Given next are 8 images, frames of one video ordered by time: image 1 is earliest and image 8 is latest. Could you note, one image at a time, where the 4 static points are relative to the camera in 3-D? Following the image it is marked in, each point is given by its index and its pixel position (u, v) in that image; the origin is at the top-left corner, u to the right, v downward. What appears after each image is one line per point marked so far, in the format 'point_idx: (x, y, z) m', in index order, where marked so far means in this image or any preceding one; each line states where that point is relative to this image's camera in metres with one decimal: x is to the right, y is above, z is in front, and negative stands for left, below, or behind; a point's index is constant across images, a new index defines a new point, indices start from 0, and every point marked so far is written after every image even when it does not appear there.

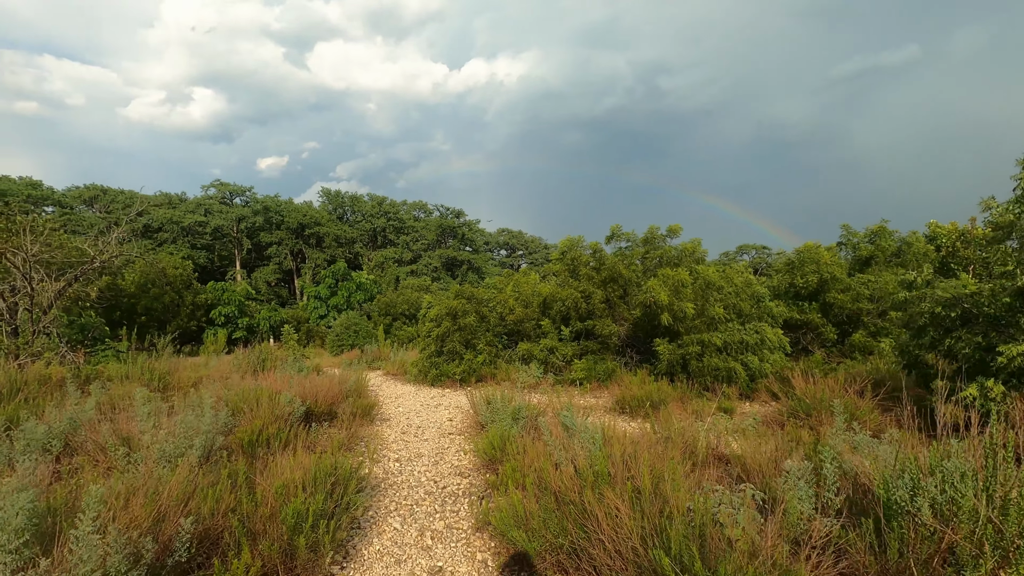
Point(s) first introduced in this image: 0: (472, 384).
0: (-0.8, -1.9, +10.6) m
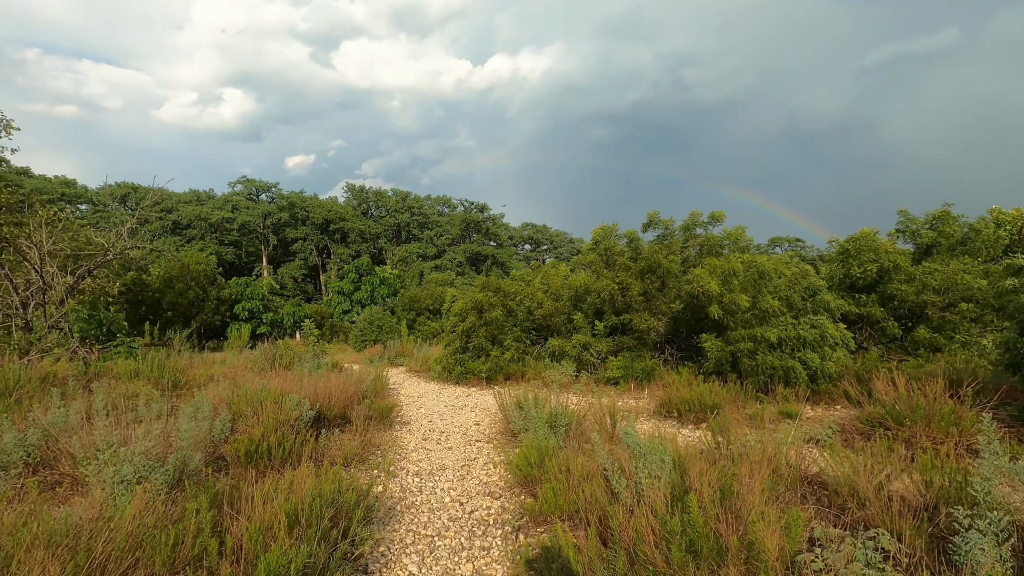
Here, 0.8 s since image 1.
0: (-0.2, -1.8, +10.0) m
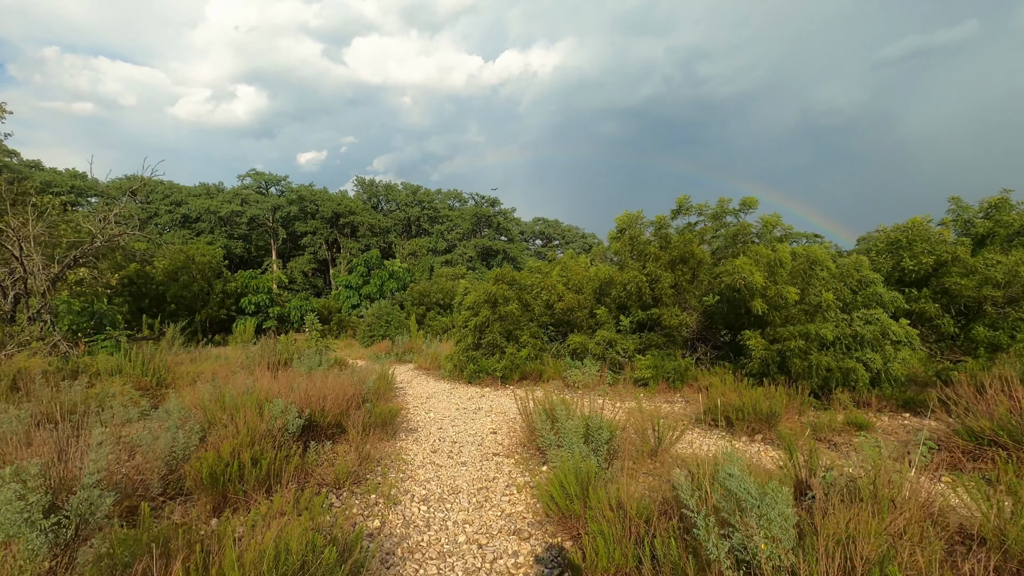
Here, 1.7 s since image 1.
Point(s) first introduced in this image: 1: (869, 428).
0: (+0.1, -1.6, +9.2) m
1: (+3.4, -1.3, +5.1) m
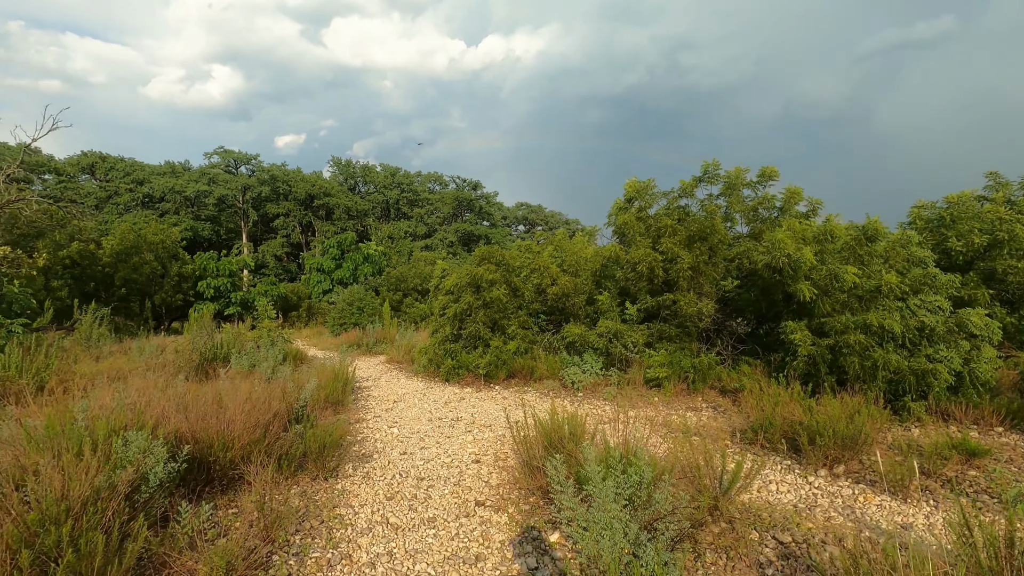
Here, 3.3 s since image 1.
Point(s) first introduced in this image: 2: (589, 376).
0: (-0.2, -1.4, +7.7) m
1: (+3.3, -1.2, +3.8) m
2: (+1.0, -1.1, +6.8) m
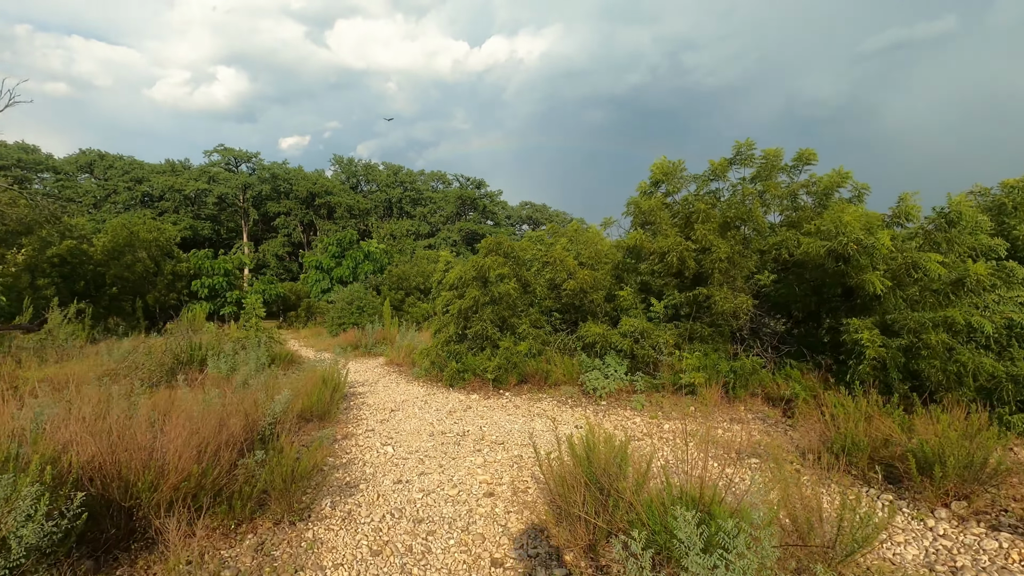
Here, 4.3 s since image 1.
0: (0.0, -1.3, +6.9) m
1: (+3.4, -1.1, +2.9) m
2: (+1.1, -1.0, +6.0) m
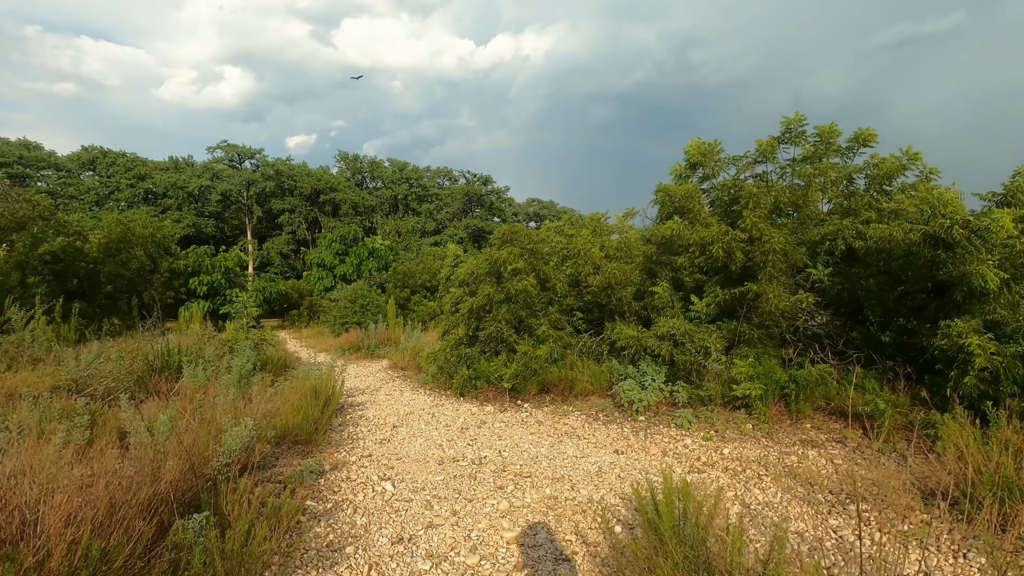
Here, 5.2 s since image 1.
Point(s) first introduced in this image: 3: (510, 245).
0: (+0.2, -1.2, +6.1) m
1: (+3.6, -1.0, +2.0) m
2: (+1.3, -1.0, +5.1) m
3: (0.0, +0.5, +6.8) m
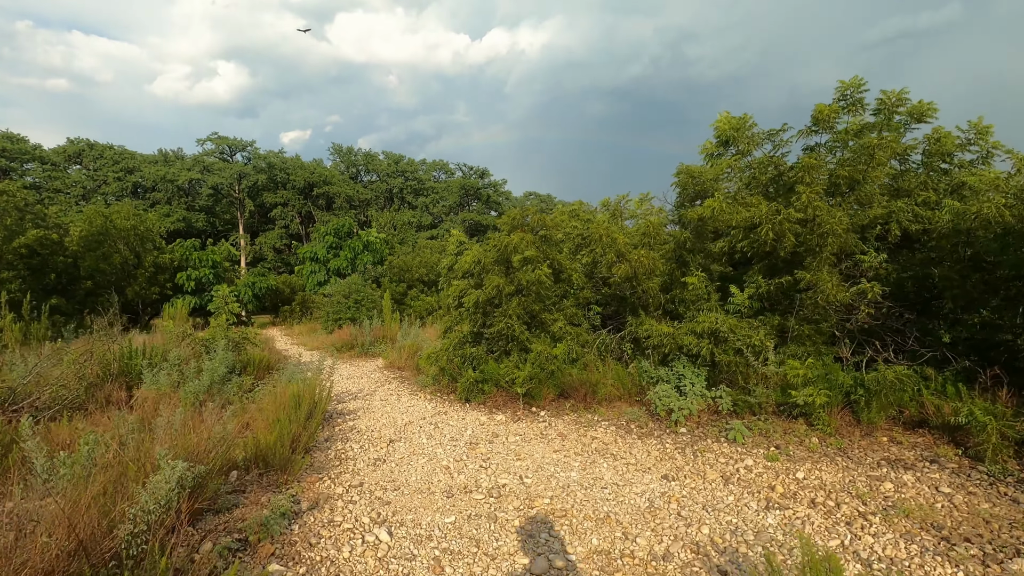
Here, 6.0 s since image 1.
0: (+0.3, -1.1, +5.3) m
1: (+3.7, -1.0, +1.3) m
2: (+1.5, -0.9, +4.4) m
3: (+0.1, +0.6, +6.1) m
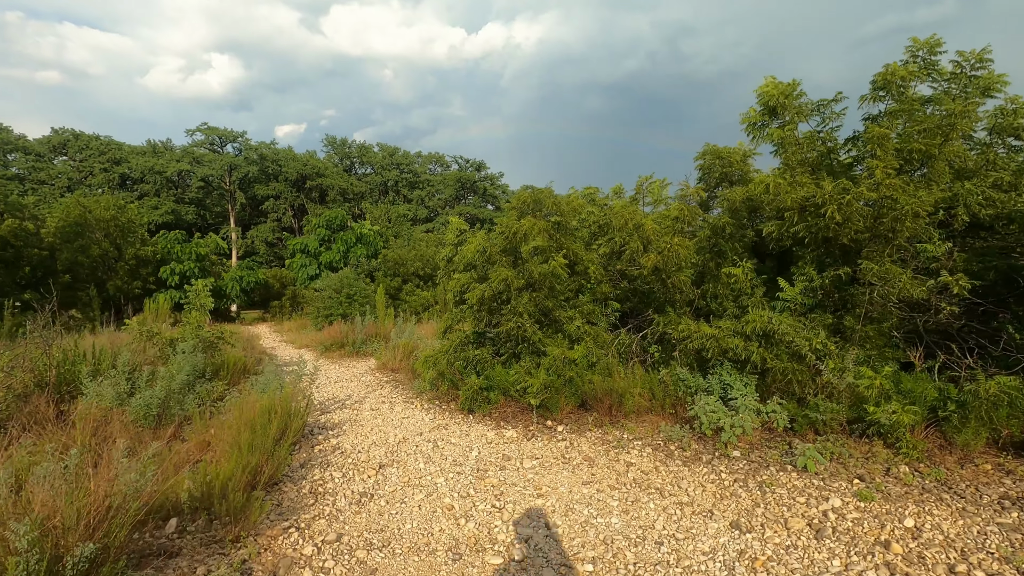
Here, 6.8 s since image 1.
0: (+0.4, -1.1, +4.6) m
1: (+3.9, -1.0, +0.6) m
2: (+1.6, -0.9, +3.6) m
3: (+0.2, +0.7, +5.3) m
